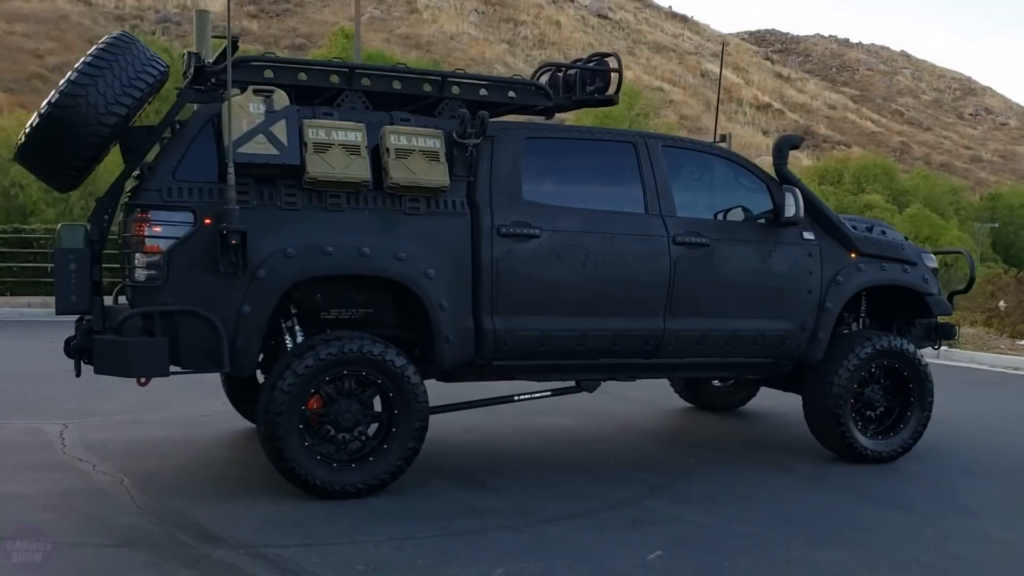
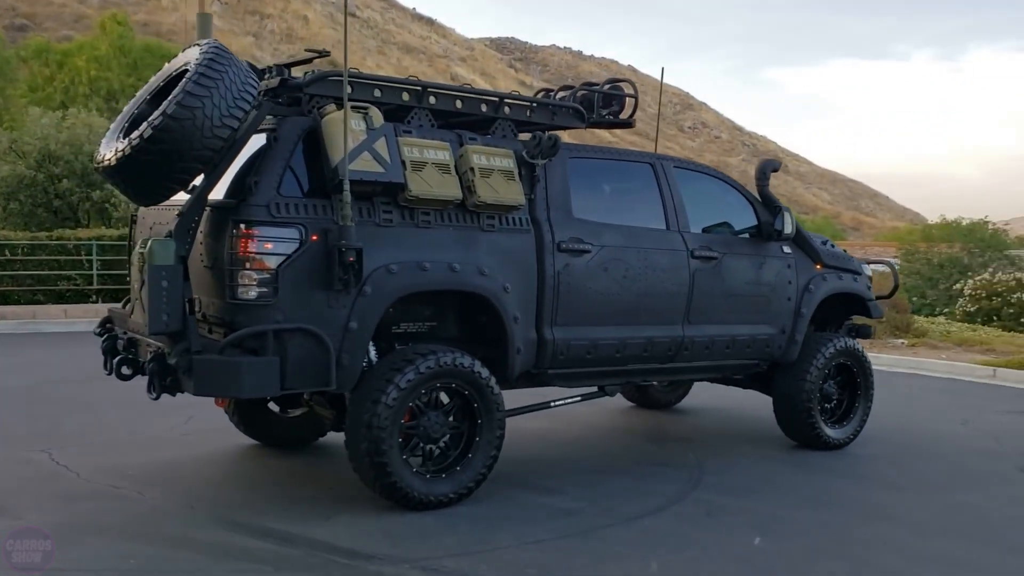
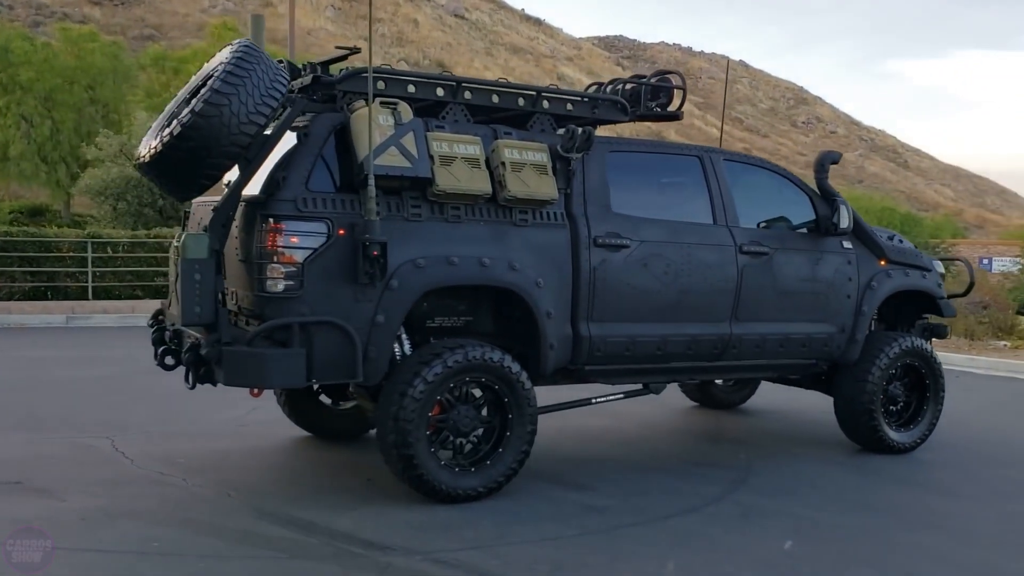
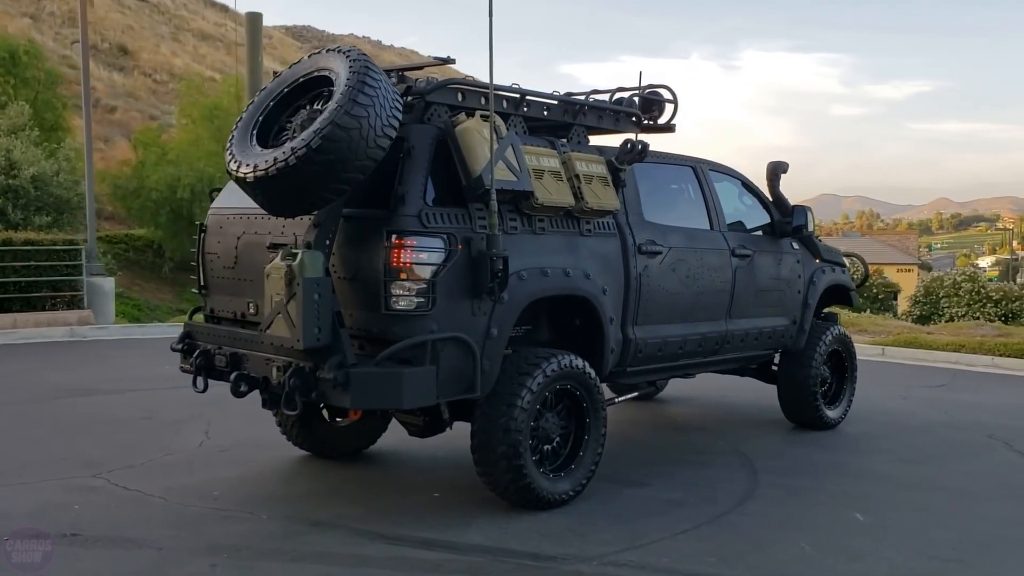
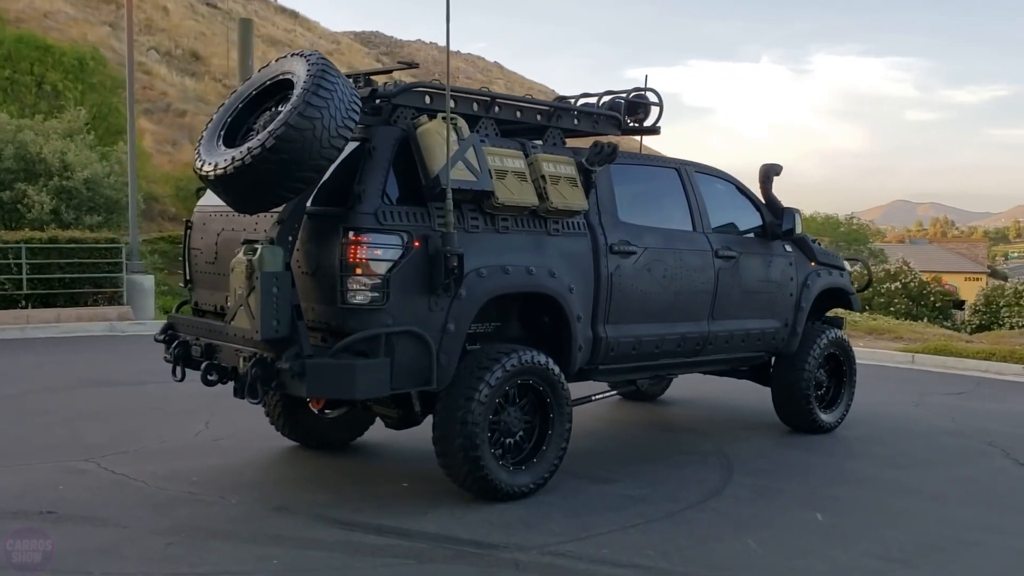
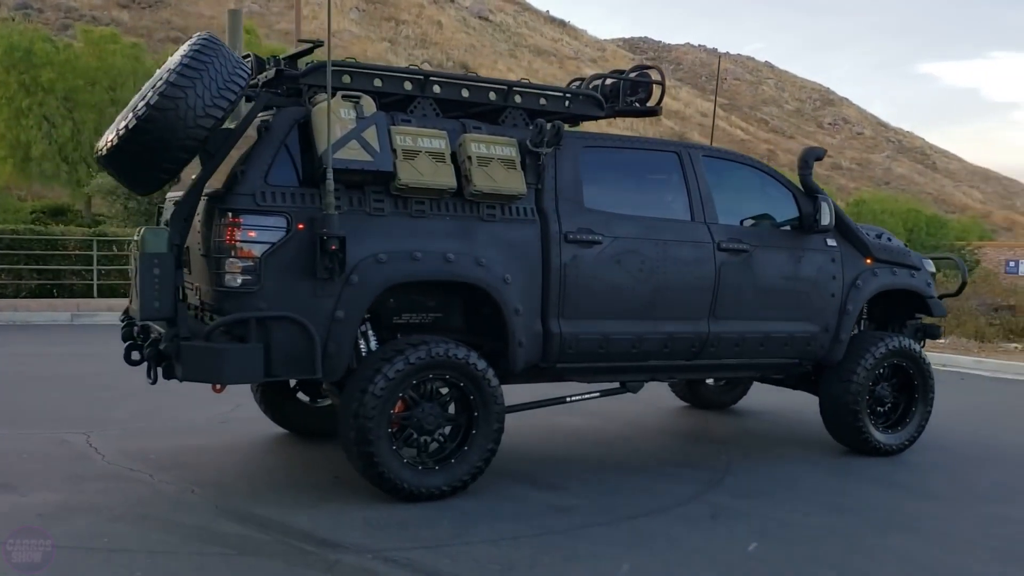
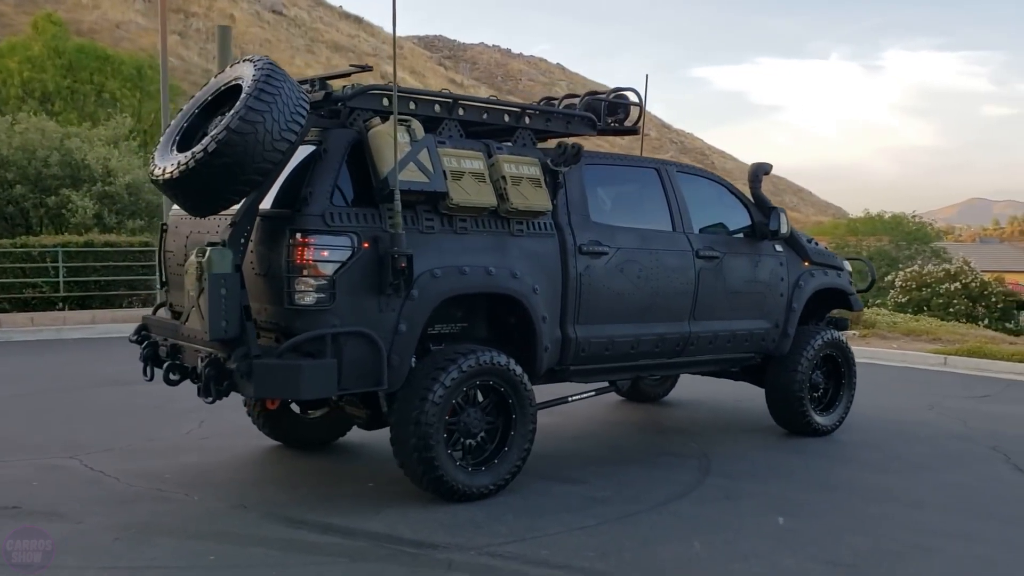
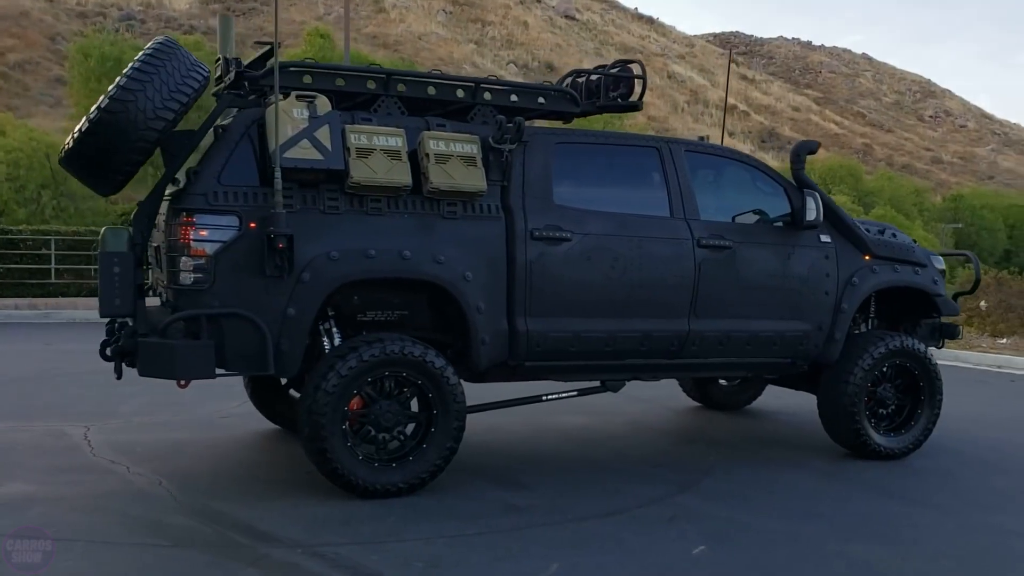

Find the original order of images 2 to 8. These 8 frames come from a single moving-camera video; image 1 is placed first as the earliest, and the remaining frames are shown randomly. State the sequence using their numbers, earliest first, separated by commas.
8, 6, 3, 2, 7, 5, 4
